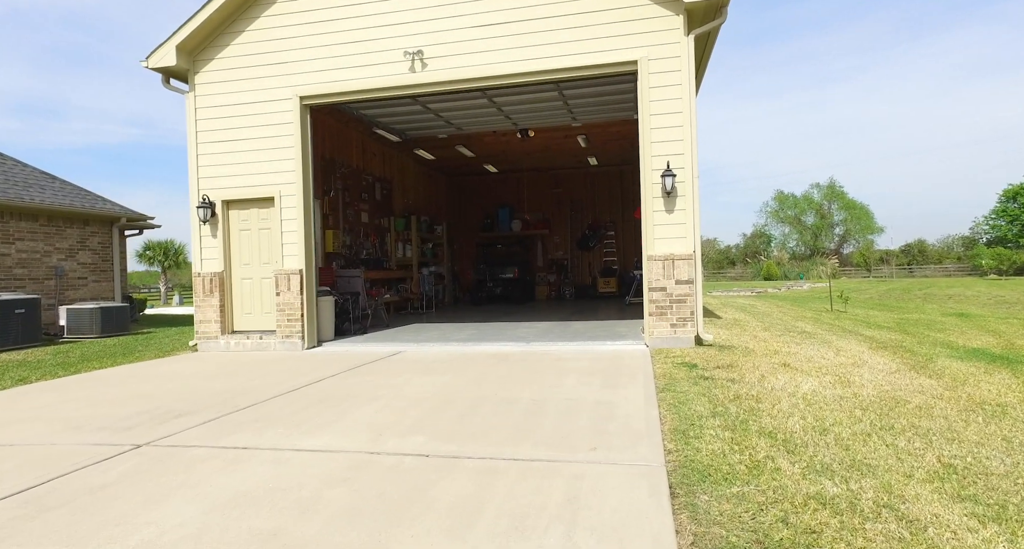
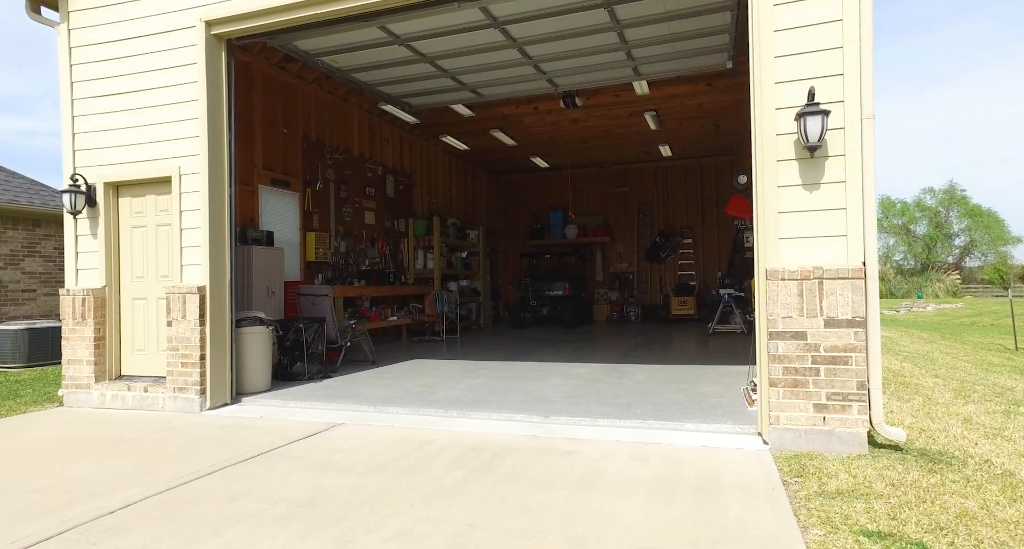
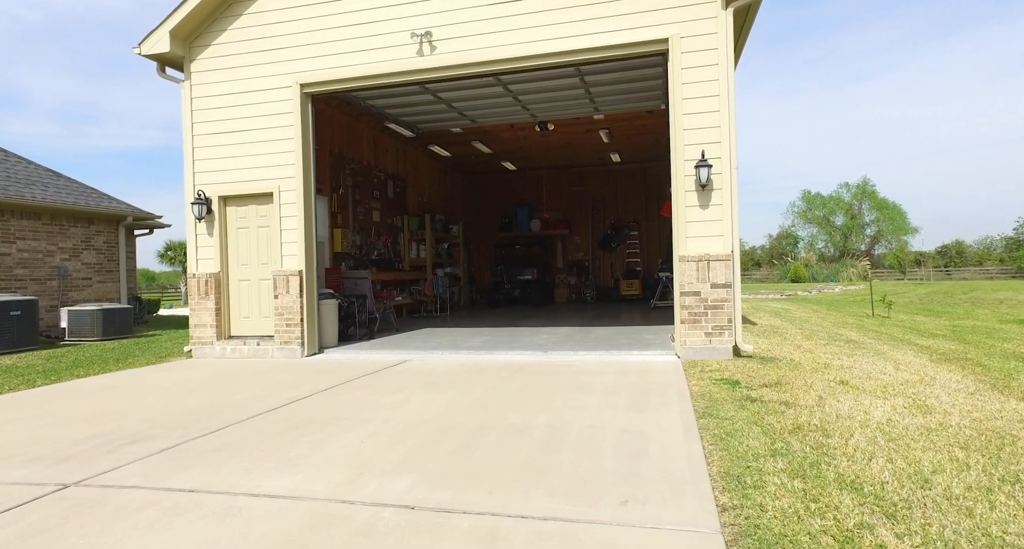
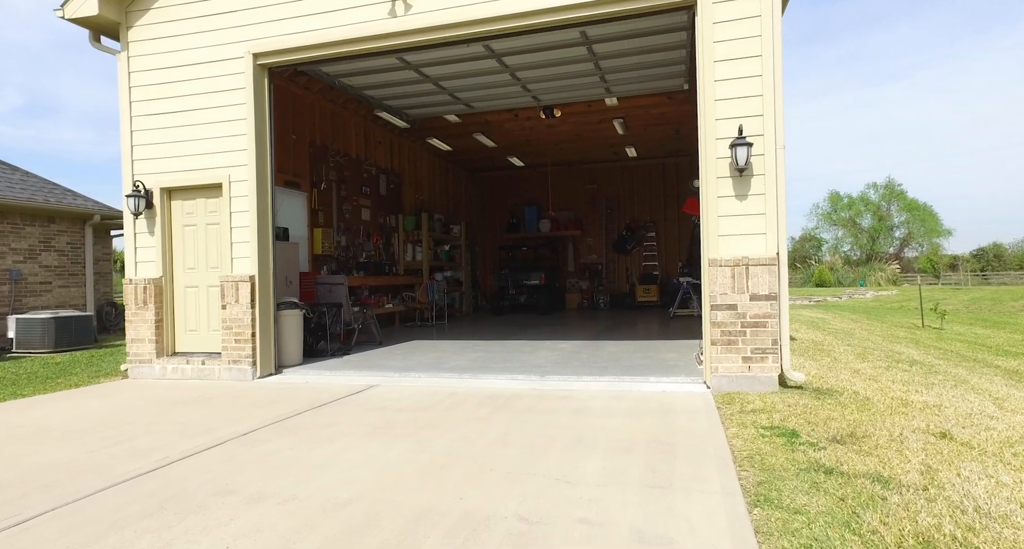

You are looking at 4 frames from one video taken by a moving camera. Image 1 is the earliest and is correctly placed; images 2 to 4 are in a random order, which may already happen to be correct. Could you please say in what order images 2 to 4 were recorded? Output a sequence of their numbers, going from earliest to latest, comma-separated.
3, 4, 2
